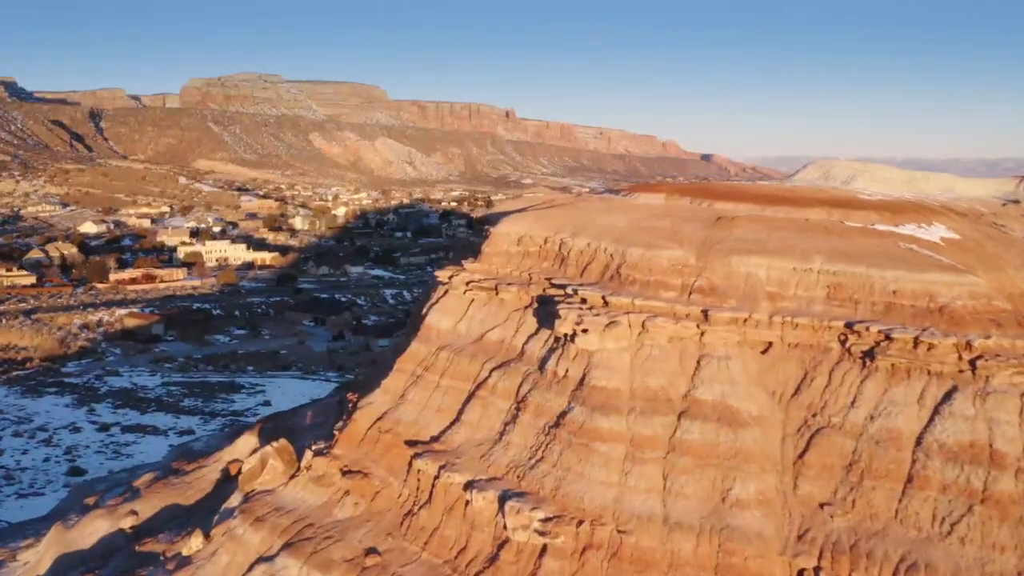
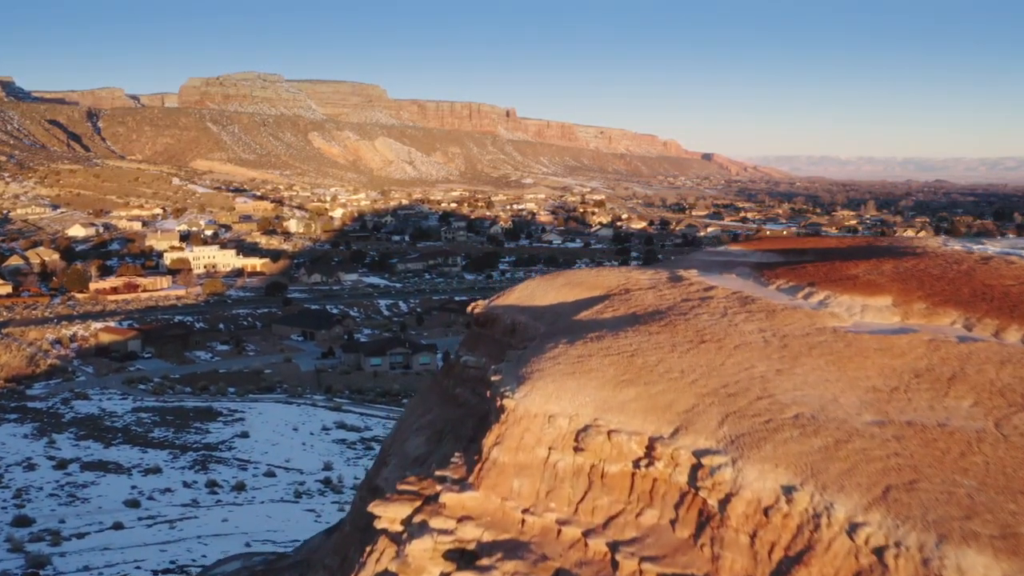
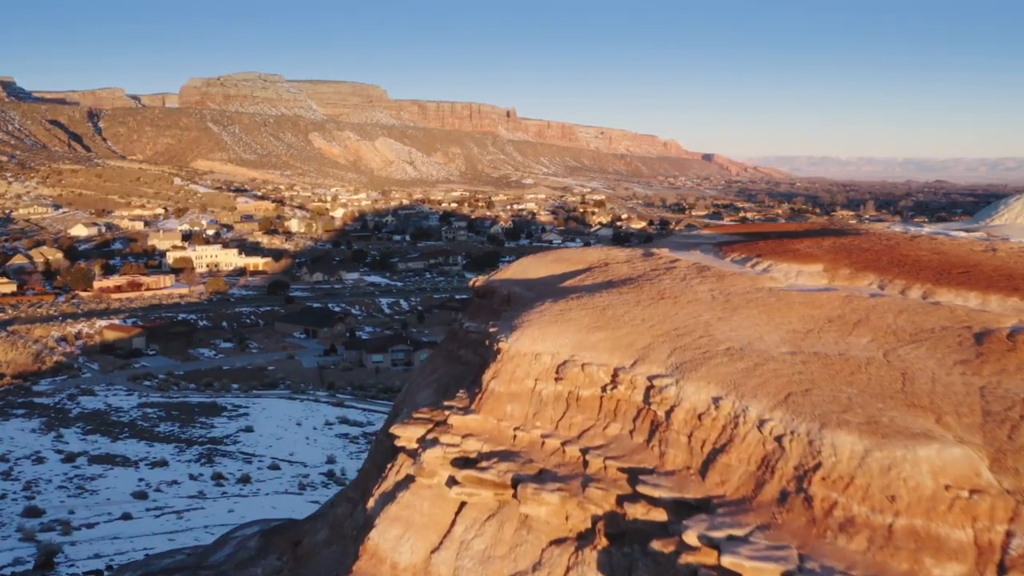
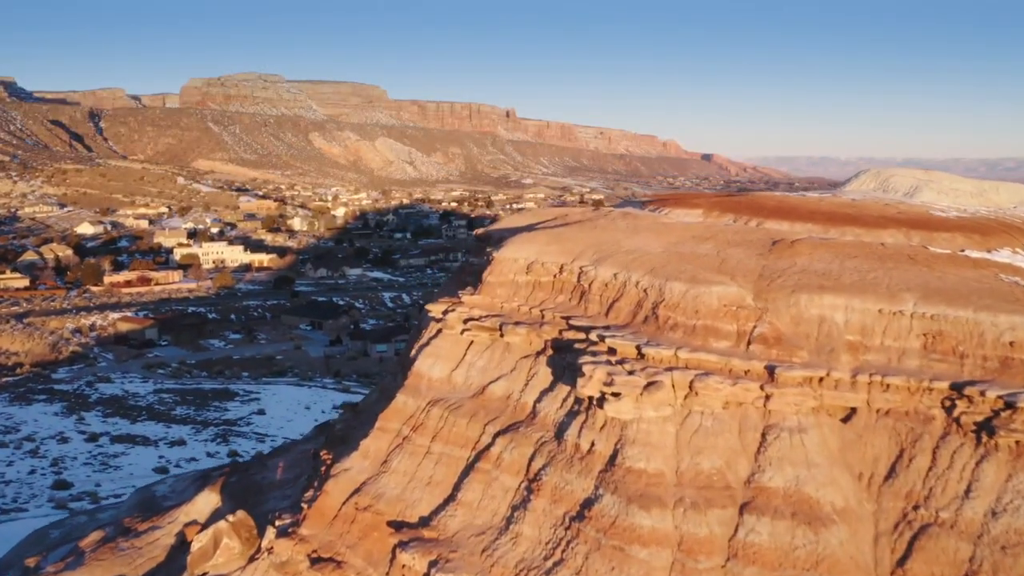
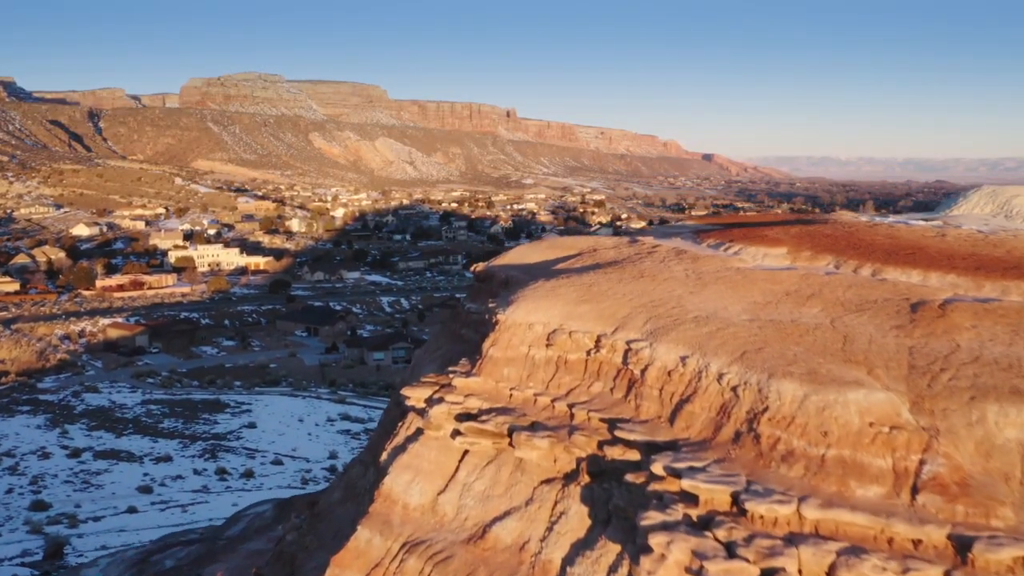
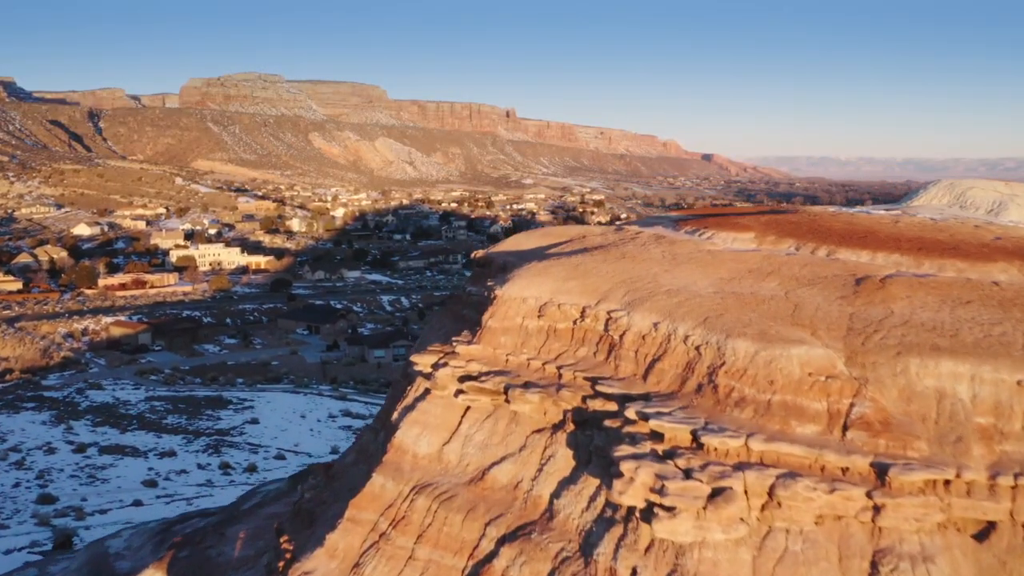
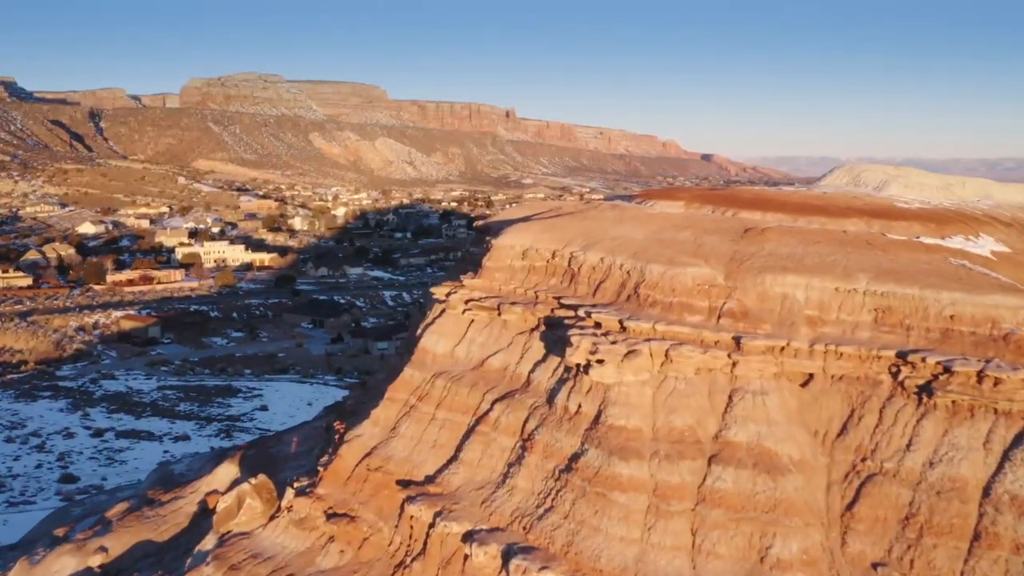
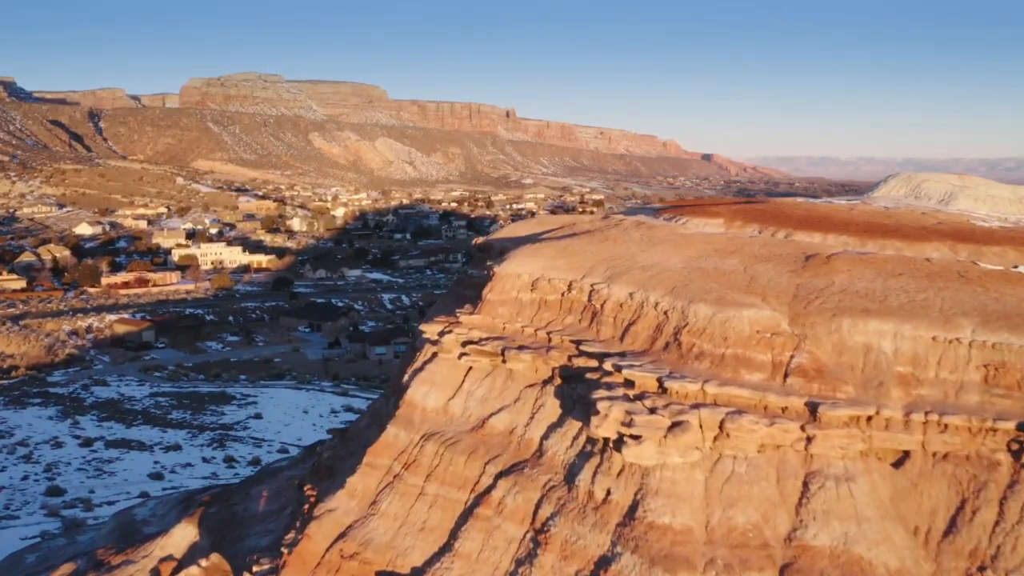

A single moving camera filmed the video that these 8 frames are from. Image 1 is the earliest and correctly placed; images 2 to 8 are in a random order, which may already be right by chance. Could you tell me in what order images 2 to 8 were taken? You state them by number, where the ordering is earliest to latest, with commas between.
7, 4, 8, 6, 5, 3, 2
